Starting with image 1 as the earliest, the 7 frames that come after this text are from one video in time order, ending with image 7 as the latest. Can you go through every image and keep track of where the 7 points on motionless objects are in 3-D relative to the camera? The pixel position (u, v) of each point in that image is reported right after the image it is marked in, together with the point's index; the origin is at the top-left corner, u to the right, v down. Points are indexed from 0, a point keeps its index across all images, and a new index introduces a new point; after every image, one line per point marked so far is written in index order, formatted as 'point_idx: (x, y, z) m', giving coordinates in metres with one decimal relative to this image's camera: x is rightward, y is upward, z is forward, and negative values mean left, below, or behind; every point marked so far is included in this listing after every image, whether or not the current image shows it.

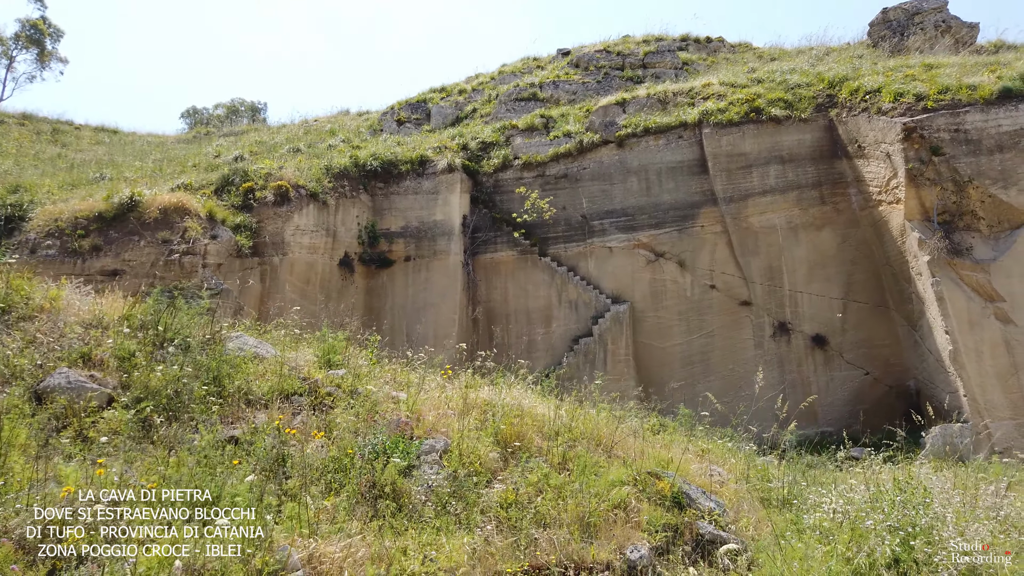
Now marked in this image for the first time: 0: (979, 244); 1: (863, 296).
0: (+5.4, +0.5, +8.6) m
1: (+5.0, -0.1, +10.4) m
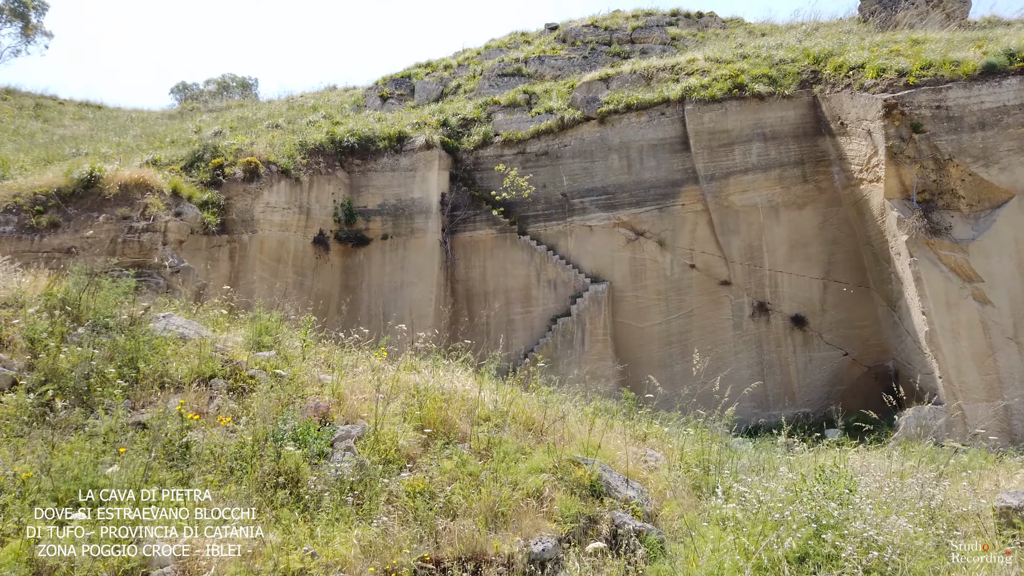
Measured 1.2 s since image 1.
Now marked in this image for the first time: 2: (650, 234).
0: (+5.1, +0.8, +8.5) m
1: (+4.6, +0.2, +10.3) m
2: (+2.1, +0.8, +11.2) m
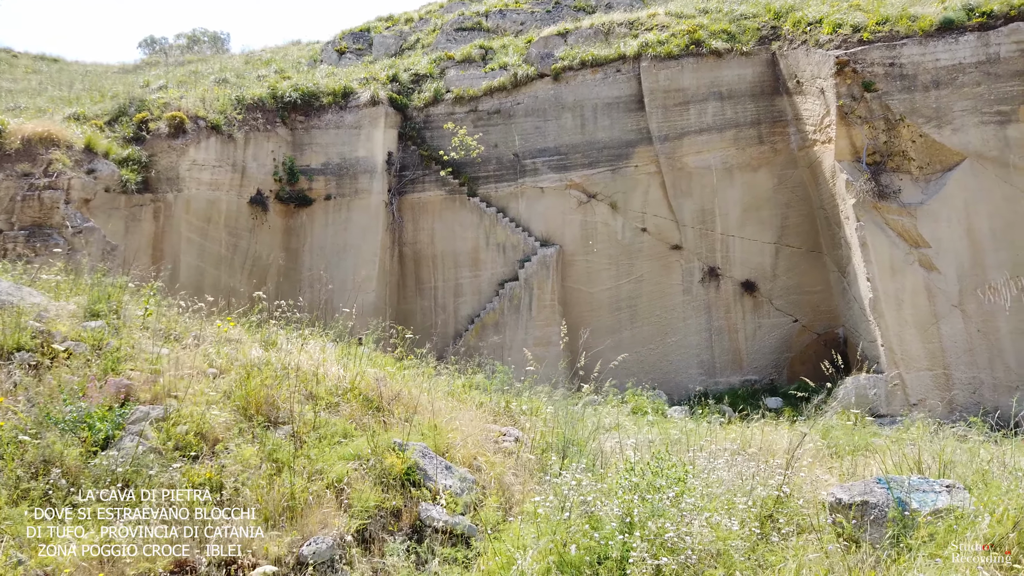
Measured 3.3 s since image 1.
0: (+4.4, +1.1, +8.2) m
1: (+3.9, +0.7, +10.0) m
2: (+1.3, +1.3, +10.8) m
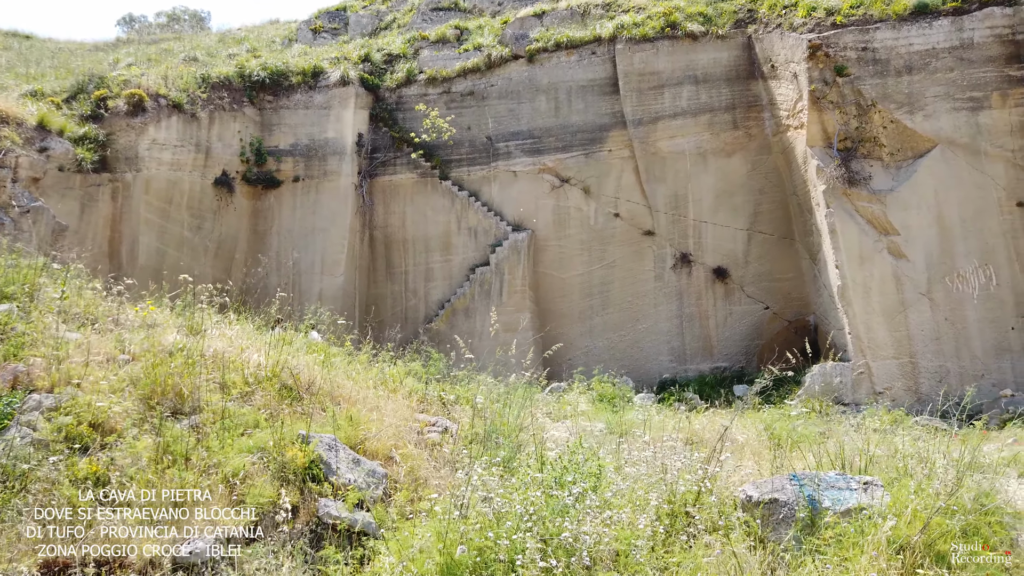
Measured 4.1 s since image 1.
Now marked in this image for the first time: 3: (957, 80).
0: (+4.0, +1.3, +8.1) m
1: (+3.5, +0.8, +9.9) m
2: (+0.9, +1.5, +10.7) m
3: (+4.7, +2.2, +7.8) m
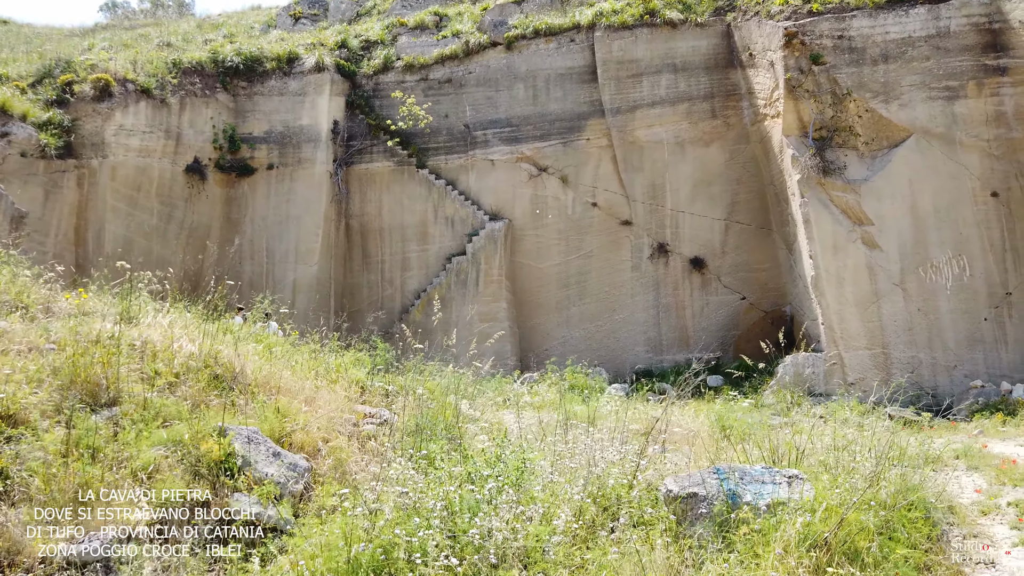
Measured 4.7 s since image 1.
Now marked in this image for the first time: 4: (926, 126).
0: (+3.7, +1.4, +8.0) m
1: (+3.1, +1.0, +9.9) m
2: (+0.6, +1.7, +10.6) m
3: (+4.4, +2.3, +7.8) m
4: (+4.4, +1.7, +7.8) m
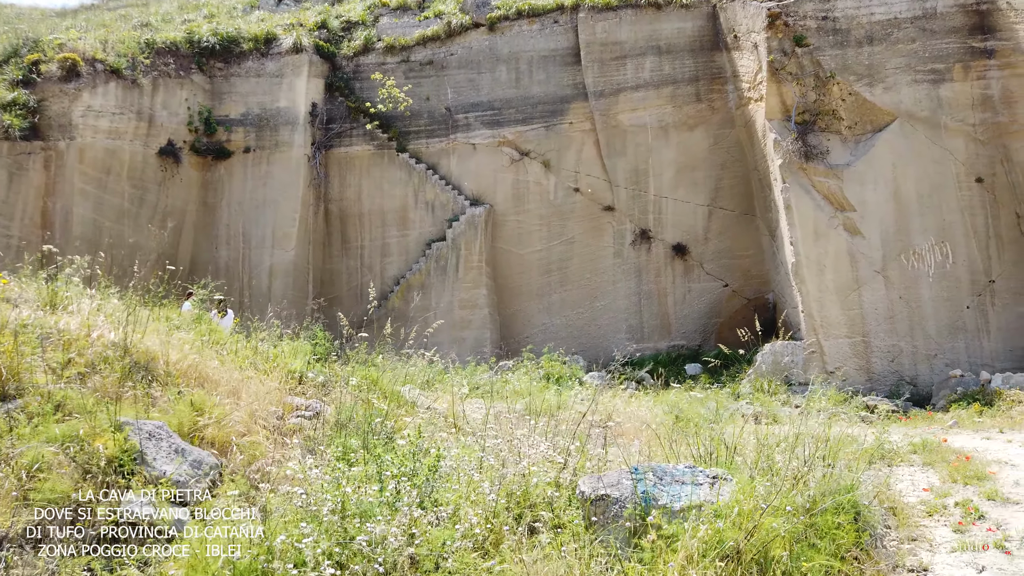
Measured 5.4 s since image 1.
0: (+3.4, +1.5, +7.9) m
1: (+2.9, +1.1, +9.7) m
2: (+0.3, +1.9, +10.4) m
3: (+4.2, +2.4, +7.6) m
4: (+4.1, +1.8, +7.6) m
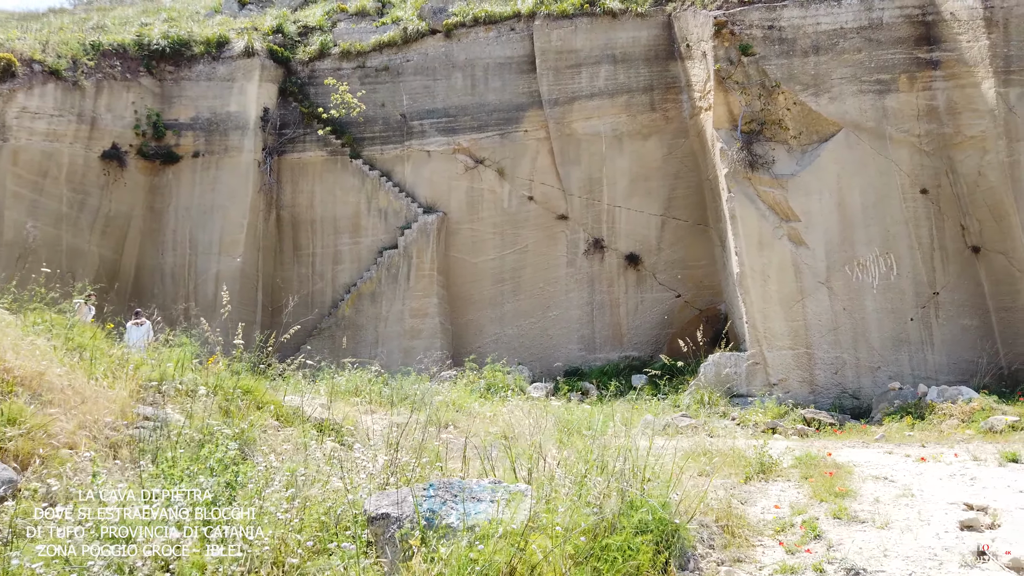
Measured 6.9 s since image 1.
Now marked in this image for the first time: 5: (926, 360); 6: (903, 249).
0: (+2.9, +1.4, +7.8) m
1: (+2.2, +1.0, +9.6) m
2: (-0.3, +1.8, +10.3) m
3: (+3.6, +2.3, +7.6) m
4: (+3.5, +1.7, +7.6) m
5: (+4.0, -0.7, +7.2) m
6: (+3.9, +0.4, +7.4) m
